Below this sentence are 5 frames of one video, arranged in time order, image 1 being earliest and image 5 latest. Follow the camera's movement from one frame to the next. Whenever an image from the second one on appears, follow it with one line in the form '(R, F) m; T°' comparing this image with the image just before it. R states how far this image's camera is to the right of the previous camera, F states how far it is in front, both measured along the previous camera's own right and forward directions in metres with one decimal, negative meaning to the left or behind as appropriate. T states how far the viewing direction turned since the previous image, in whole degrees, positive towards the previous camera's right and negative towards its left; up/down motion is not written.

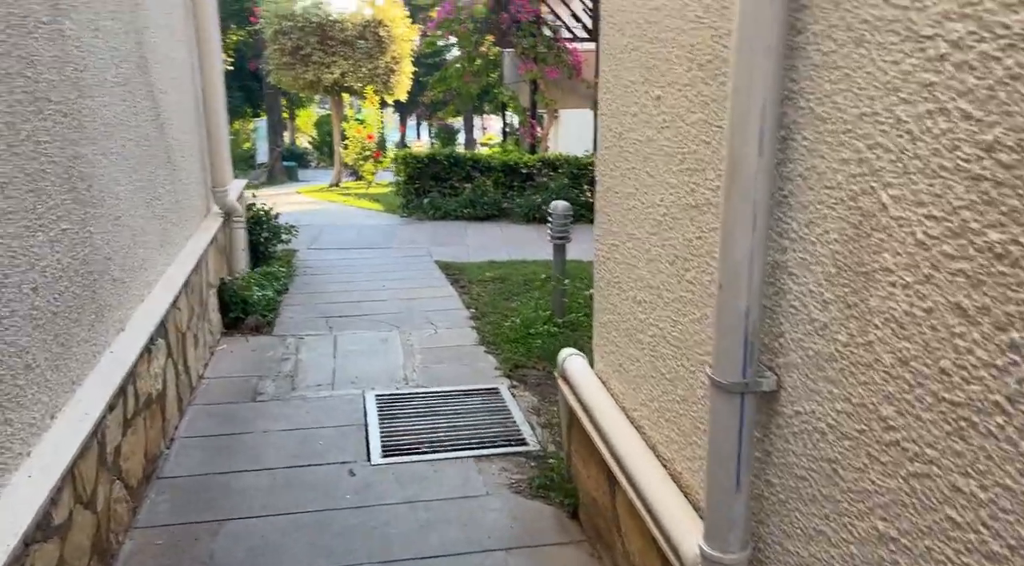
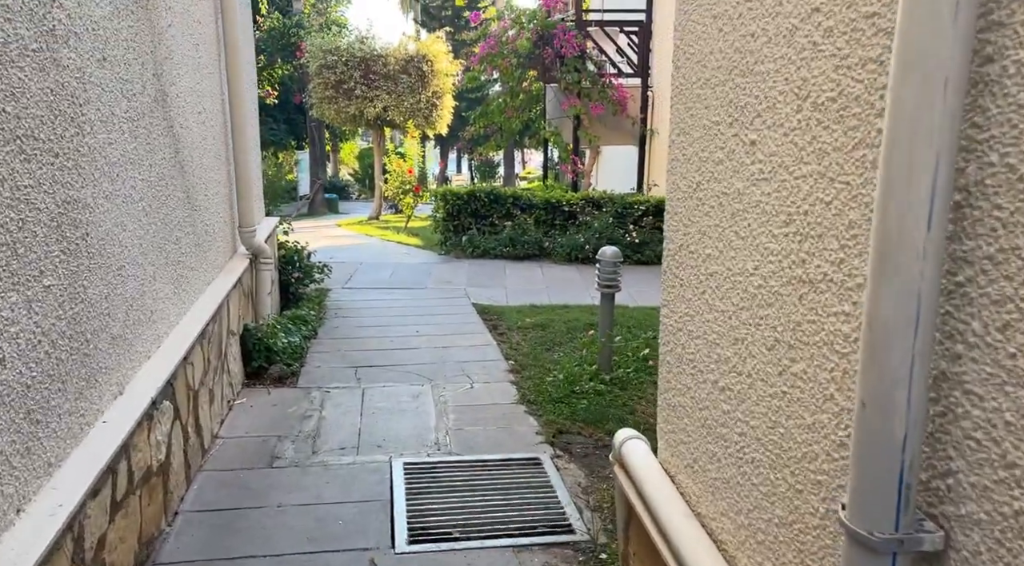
(0.0, +0.3) m; -2°
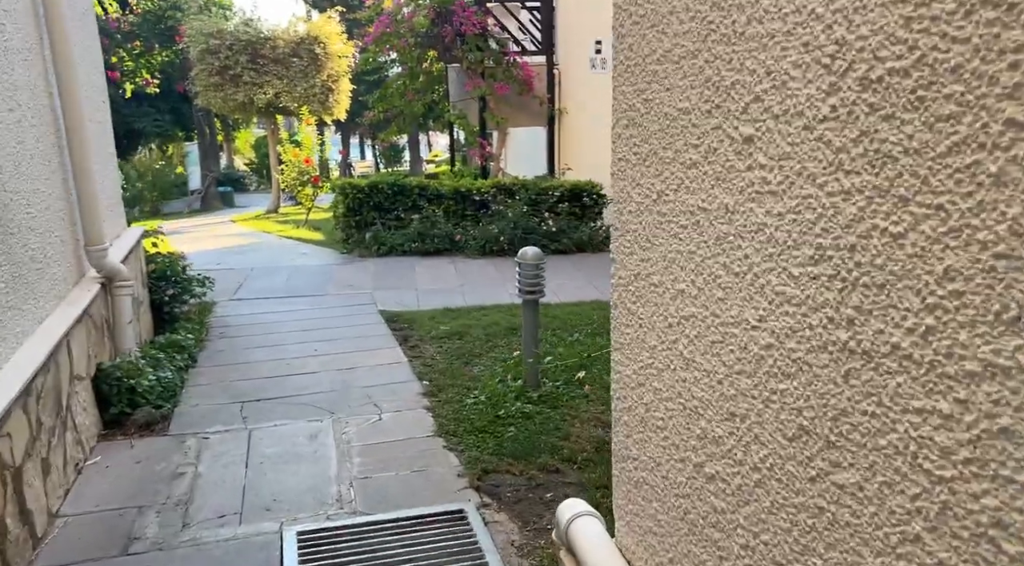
(0.0, +0.5) m; +6°
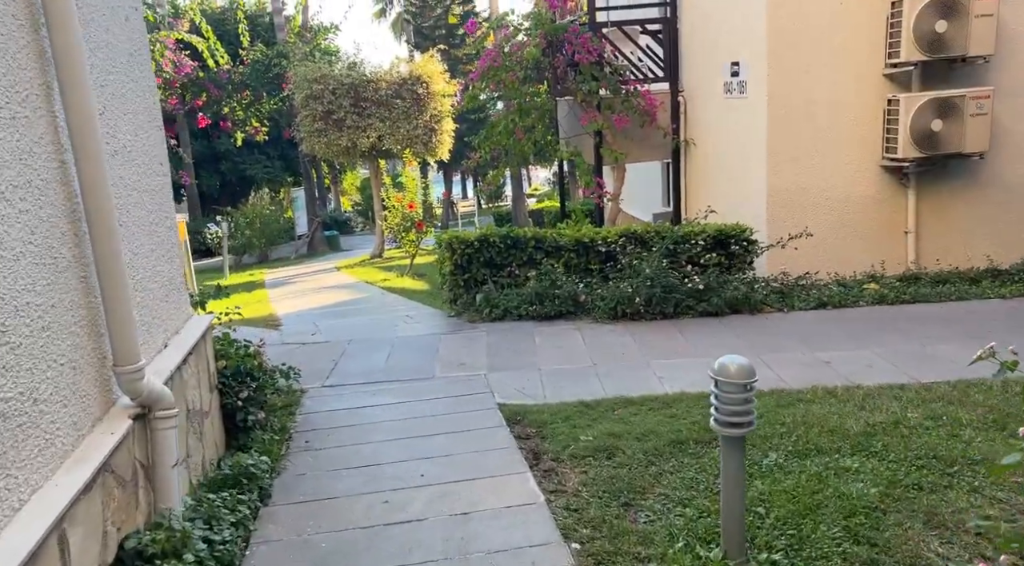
(-0.3, +1.1) m; -7°
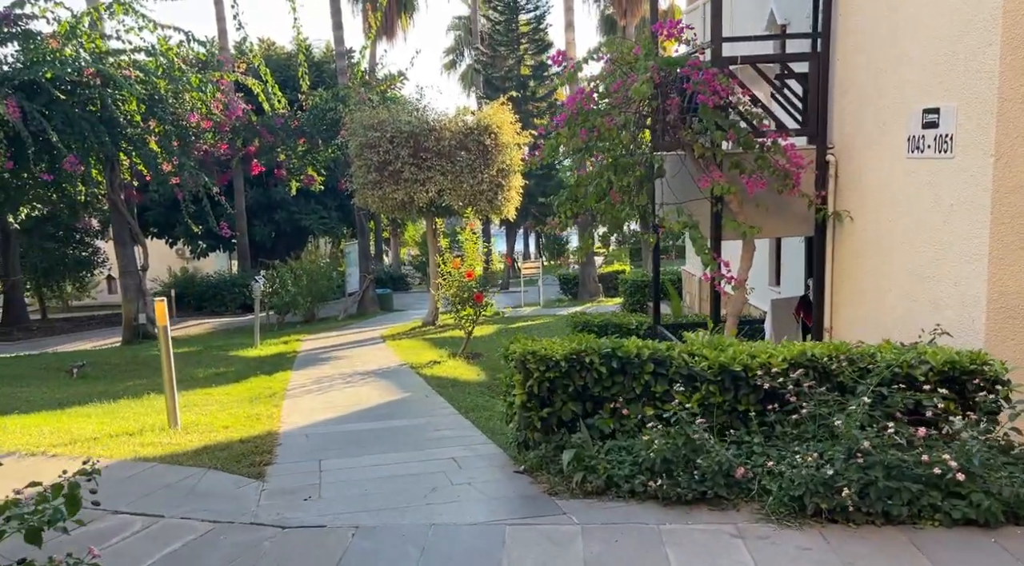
(-0.3, +2.4) m; -4°
